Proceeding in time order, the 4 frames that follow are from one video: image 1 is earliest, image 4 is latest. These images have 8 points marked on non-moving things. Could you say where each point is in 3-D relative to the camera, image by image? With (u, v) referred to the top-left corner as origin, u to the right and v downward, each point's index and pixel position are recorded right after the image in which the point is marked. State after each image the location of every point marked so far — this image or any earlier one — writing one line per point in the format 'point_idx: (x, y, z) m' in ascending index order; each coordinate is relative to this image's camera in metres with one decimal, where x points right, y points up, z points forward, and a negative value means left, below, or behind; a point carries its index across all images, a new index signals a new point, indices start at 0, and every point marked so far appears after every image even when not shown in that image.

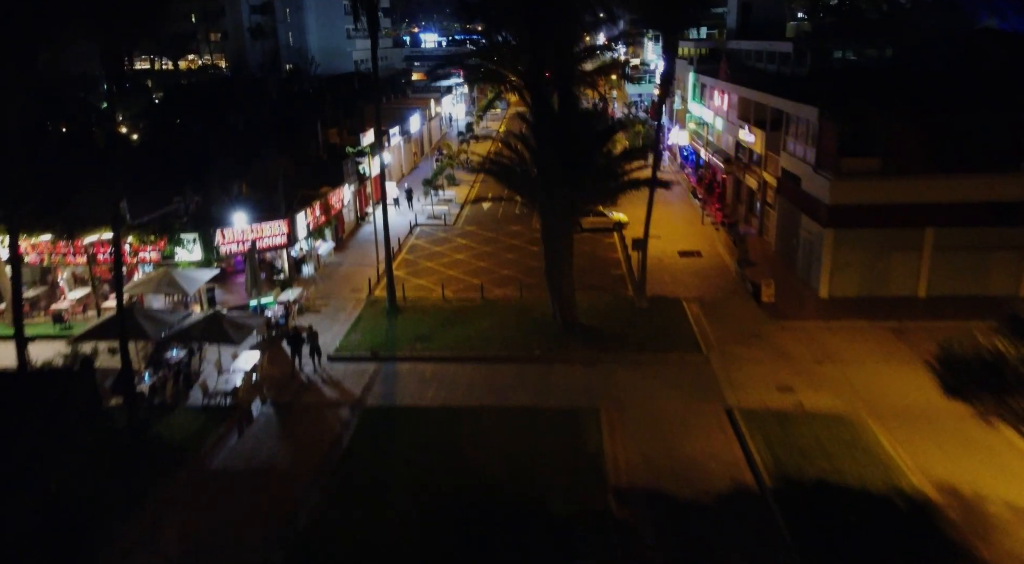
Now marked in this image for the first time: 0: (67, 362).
0: (-11.6, -2.1, +19.7) m
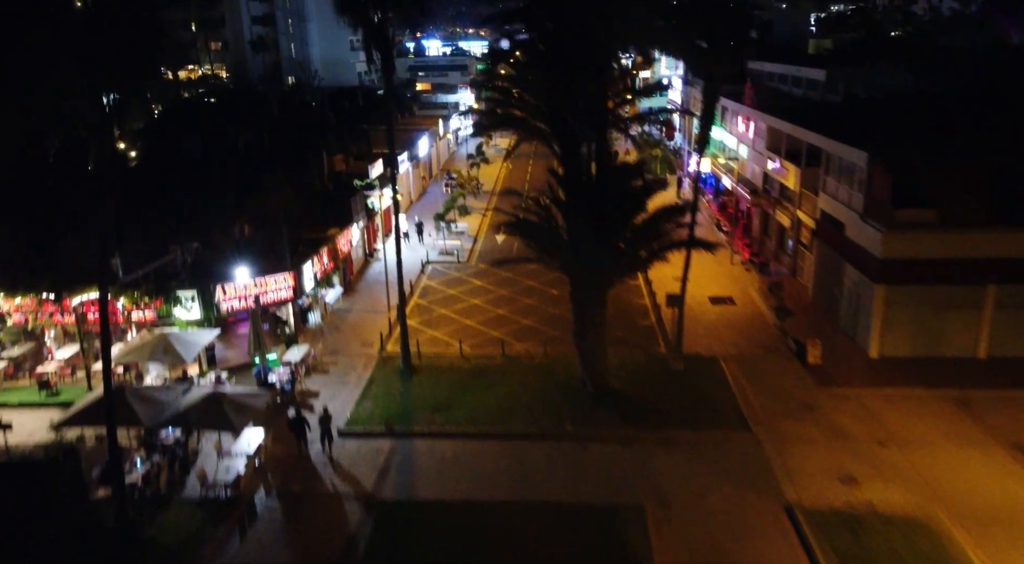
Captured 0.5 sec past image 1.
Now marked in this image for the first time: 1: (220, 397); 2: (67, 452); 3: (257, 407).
0: (-10.8, -3.9, +17.7) m
1: (-7.2, -2.8, +18.7) m
2: (-10.3, -3.9, +17.5) m
3: (-6.4, -3.1, +19.0) m
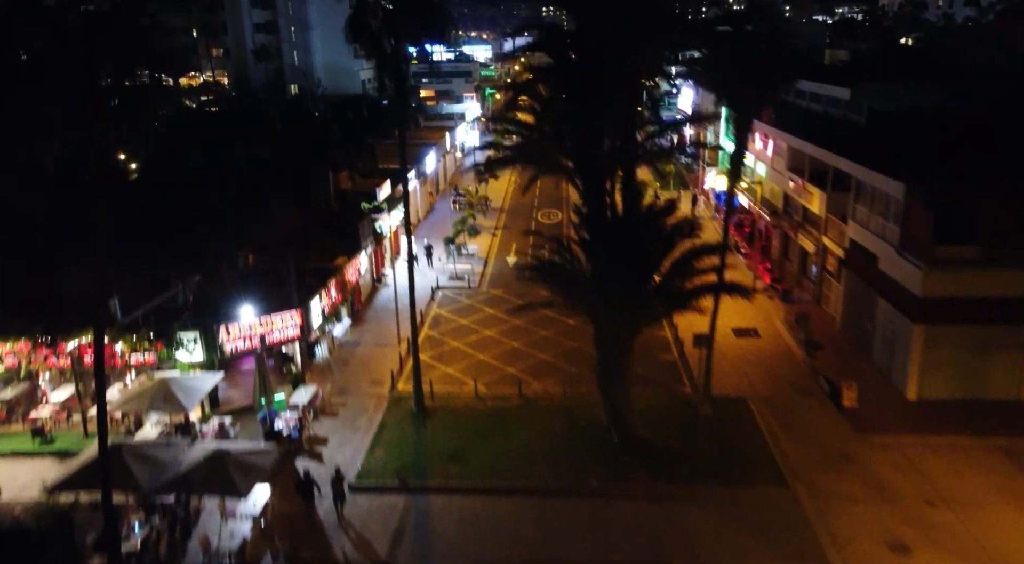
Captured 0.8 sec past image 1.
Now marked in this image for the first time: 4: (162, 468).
0: (-10.2, -5.1, +16.5) m
1: (-6.7, -4.0, +17.5) m
2: (-9.7, -5.1, +16.3) m
3: (-5.9, -4.3, +17.8) m
4: (-8.0, -4.2, +17.3) m
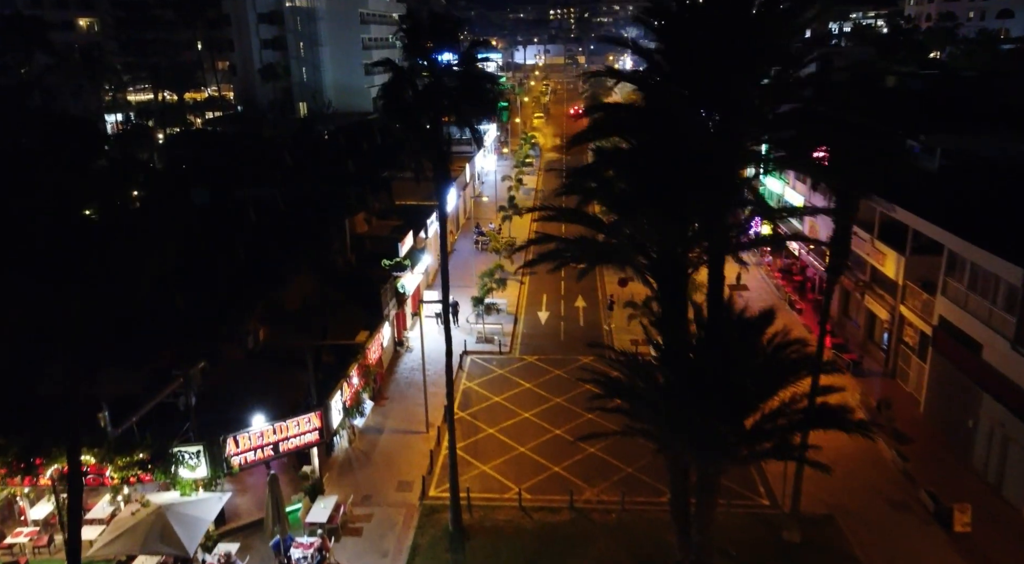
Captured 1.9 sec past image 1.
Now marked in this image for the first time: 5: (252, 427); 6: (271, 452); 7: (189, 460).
0: (-8.9, -7.7, +13.3) m
1: (-5.3, -6.6, +14.3) m
2: (-8.4, -7.7, +13.1) m
3: (-4.5, -6.9, +14.6) m
4: (-6.6, -6.9, +14.1) m
5: (-6.7, -3.7, +19.6) m
6: (-6.3, -4.5, +19.9) m
7: (-8.0, -4.4, +18.8) m
